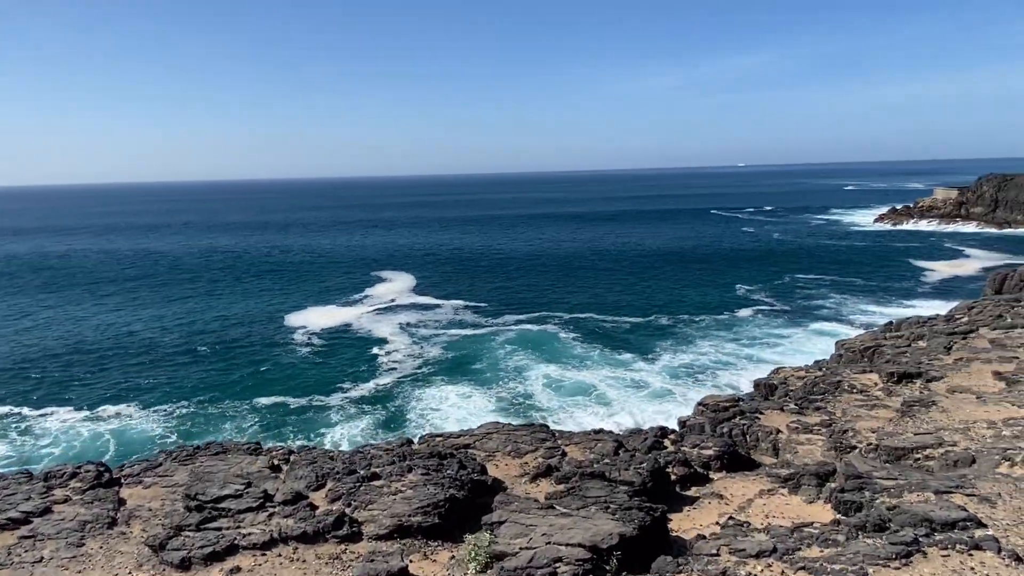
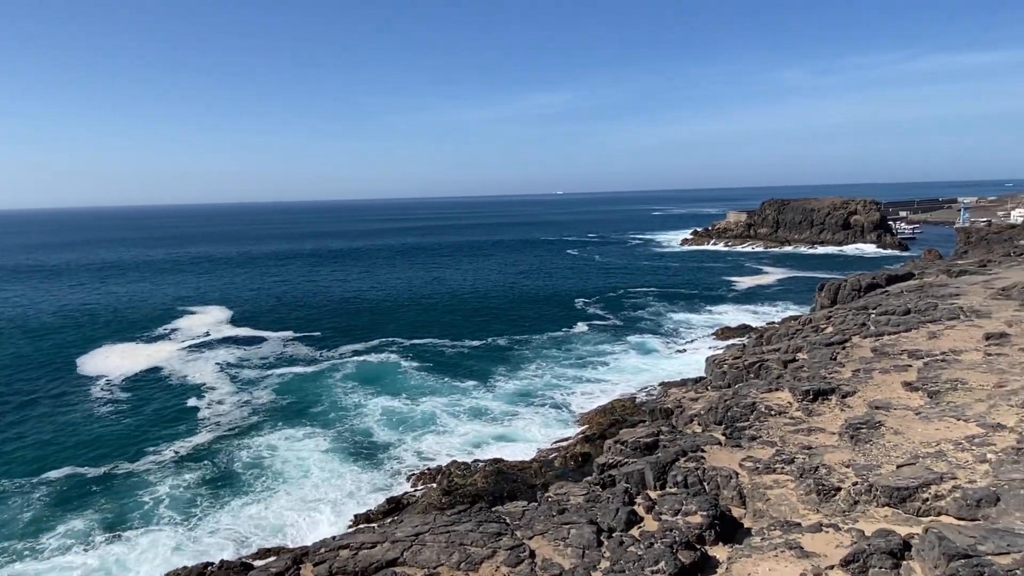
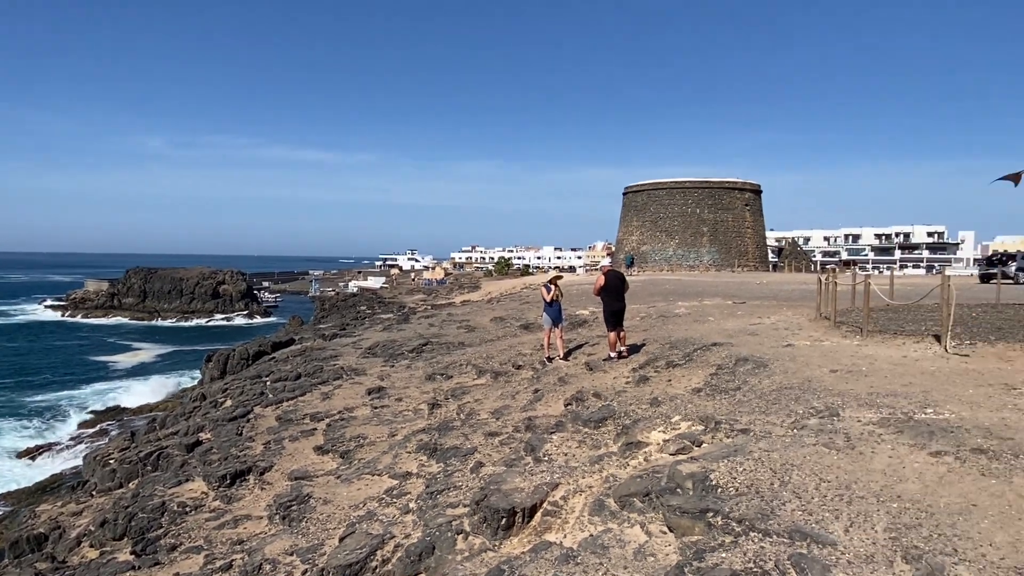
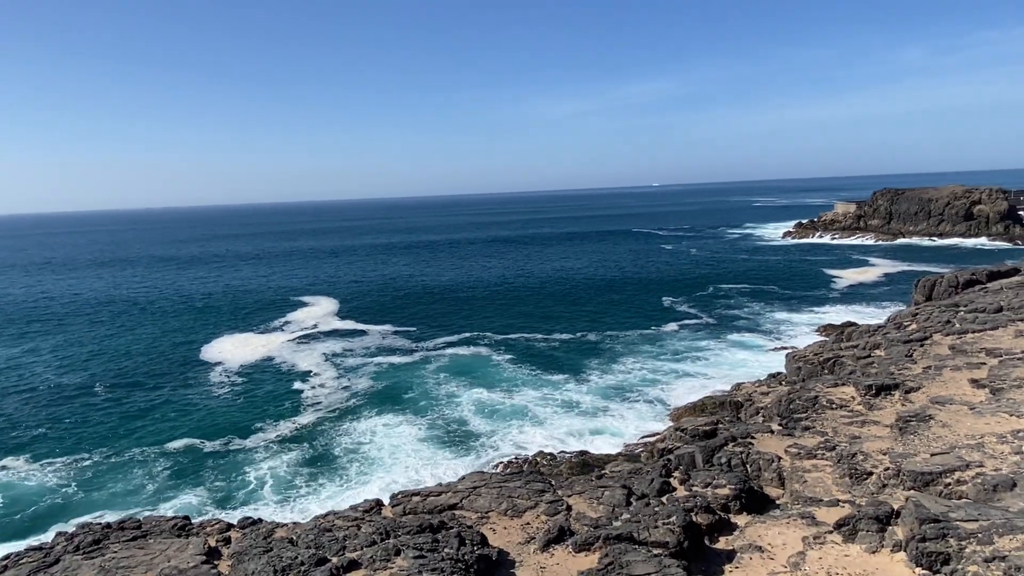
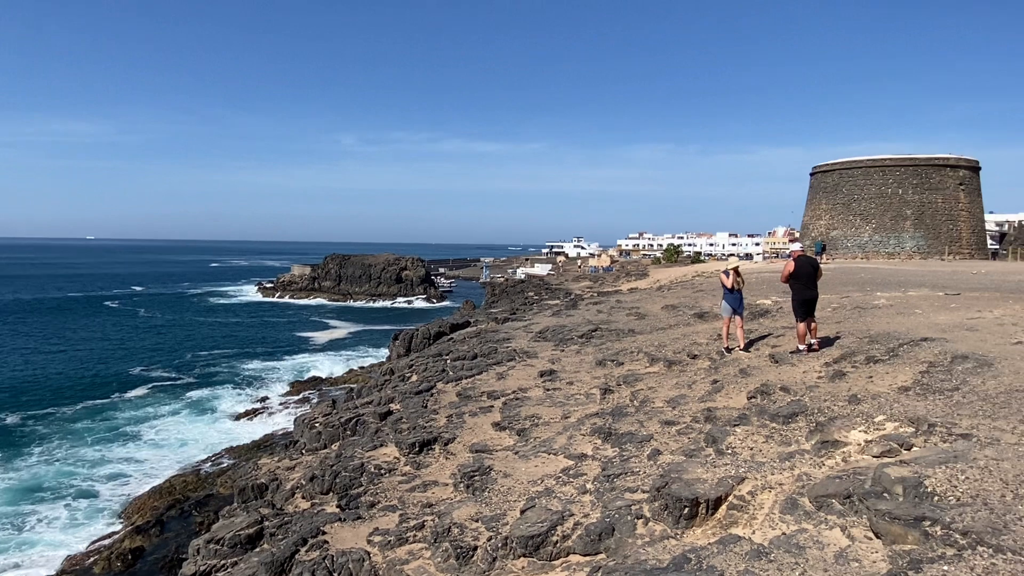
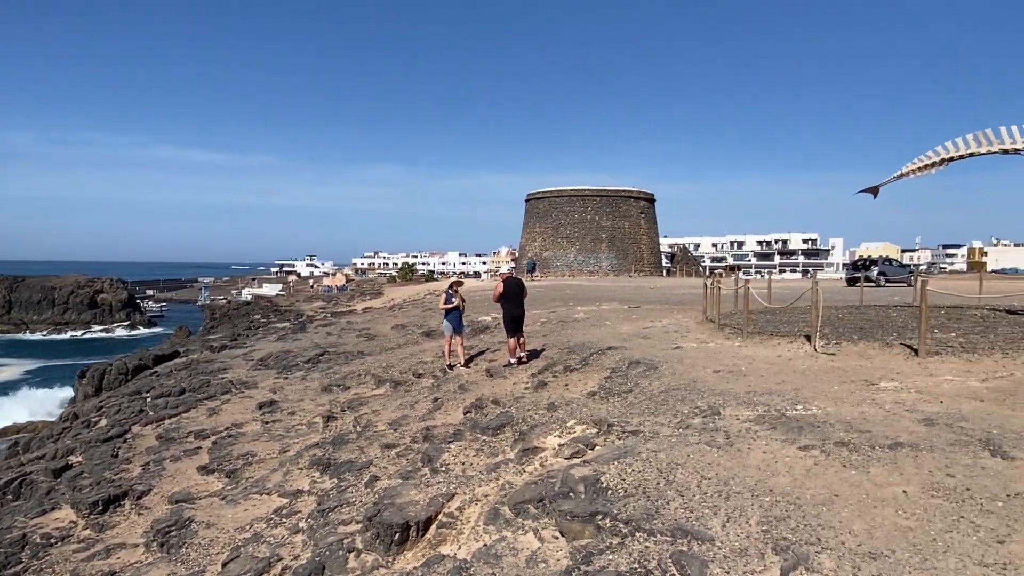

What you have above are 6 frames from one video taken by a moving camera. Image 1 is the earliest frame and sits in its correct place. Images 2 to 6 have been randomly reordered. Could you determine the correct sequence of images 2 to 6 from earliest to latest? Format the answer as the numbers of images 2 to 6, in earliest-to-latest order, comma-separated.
4, 2, 5, 3, 6
